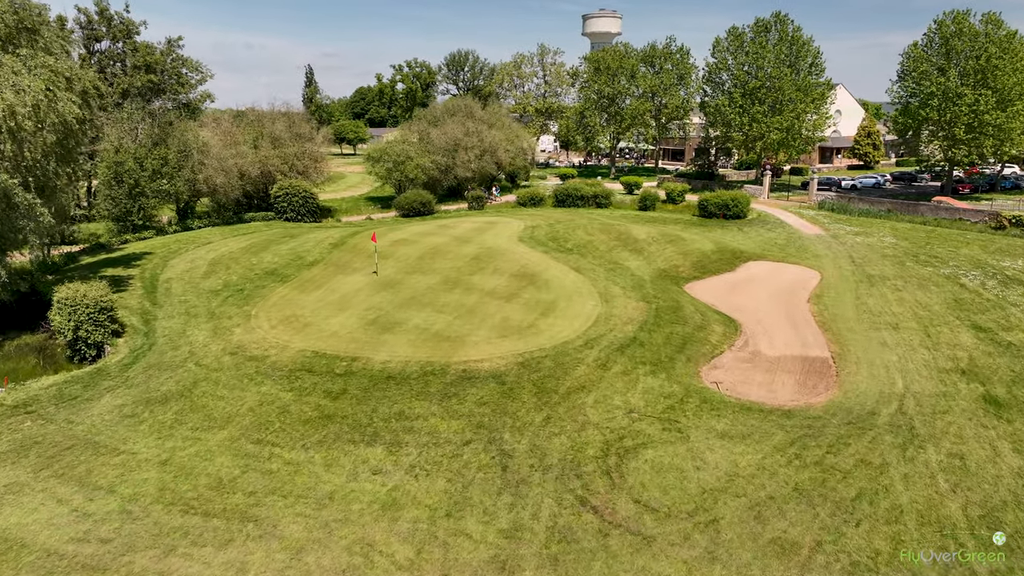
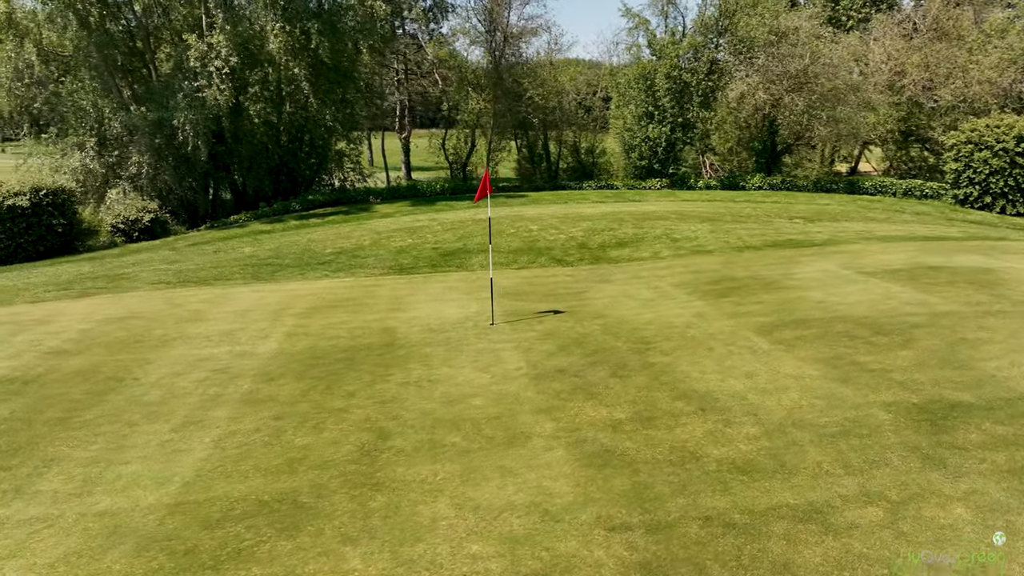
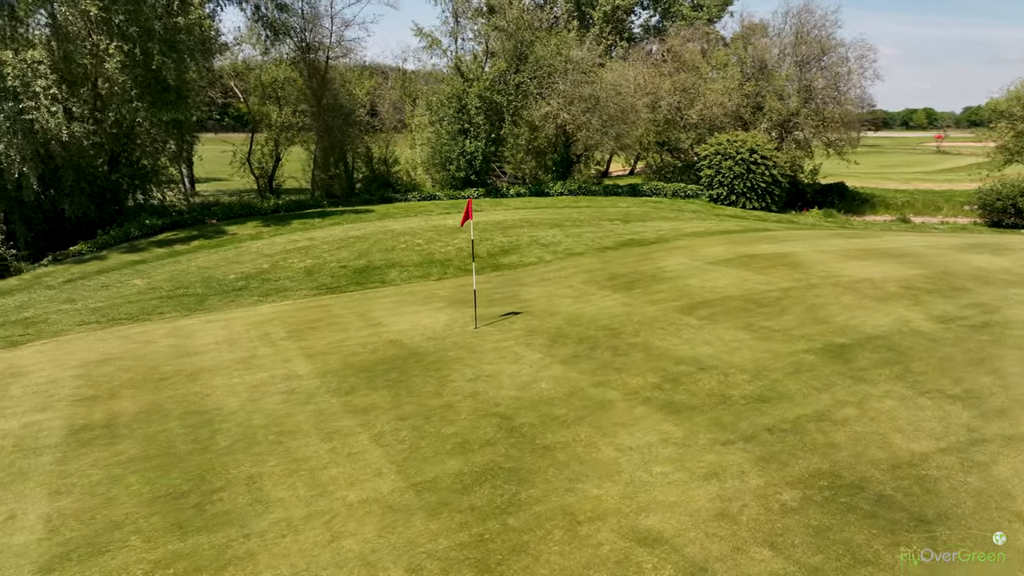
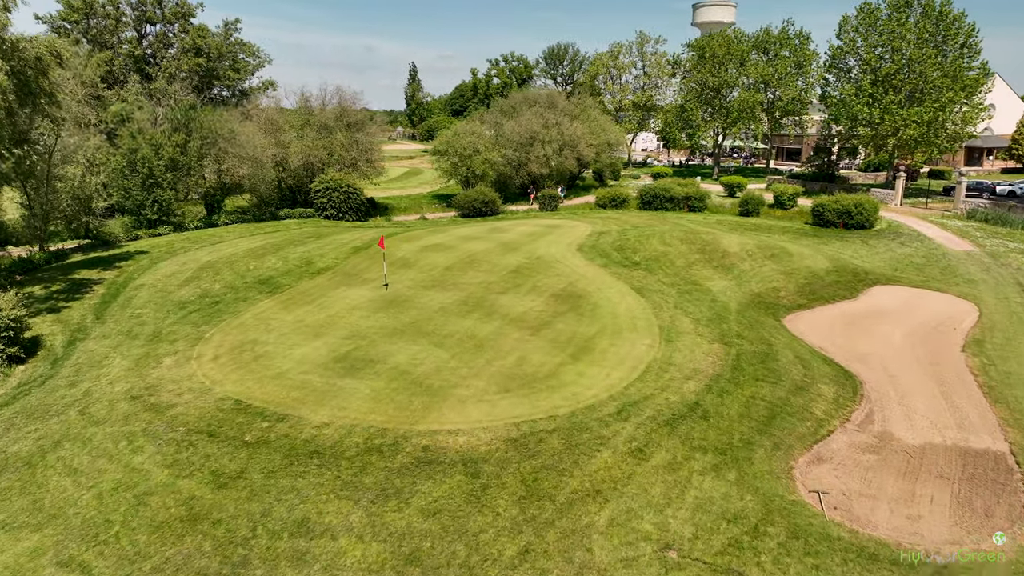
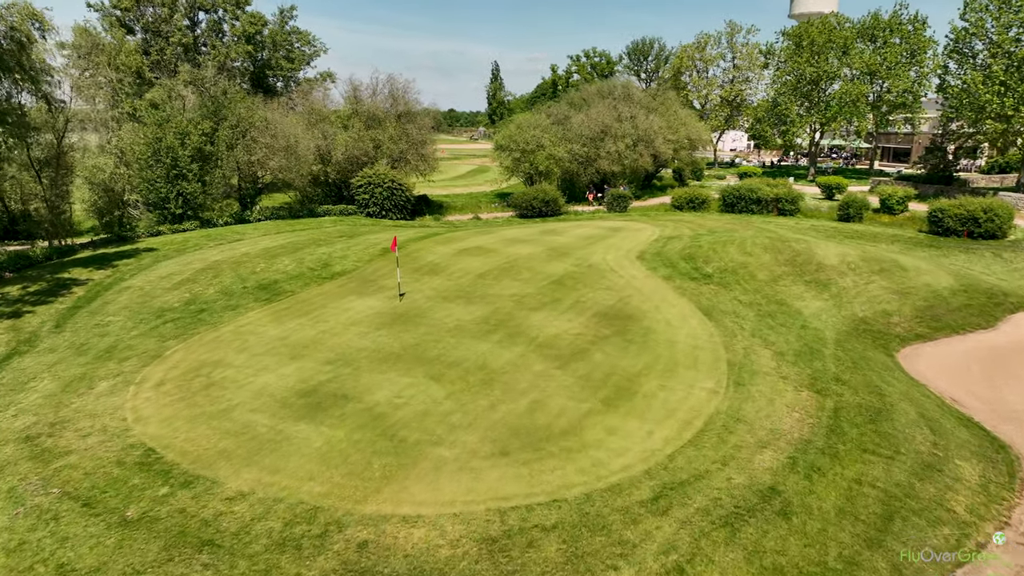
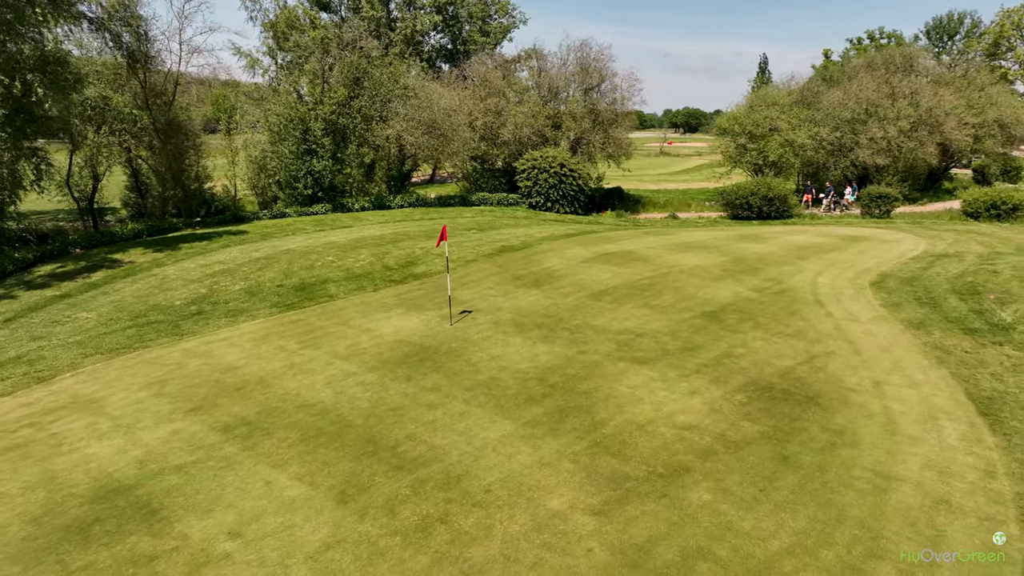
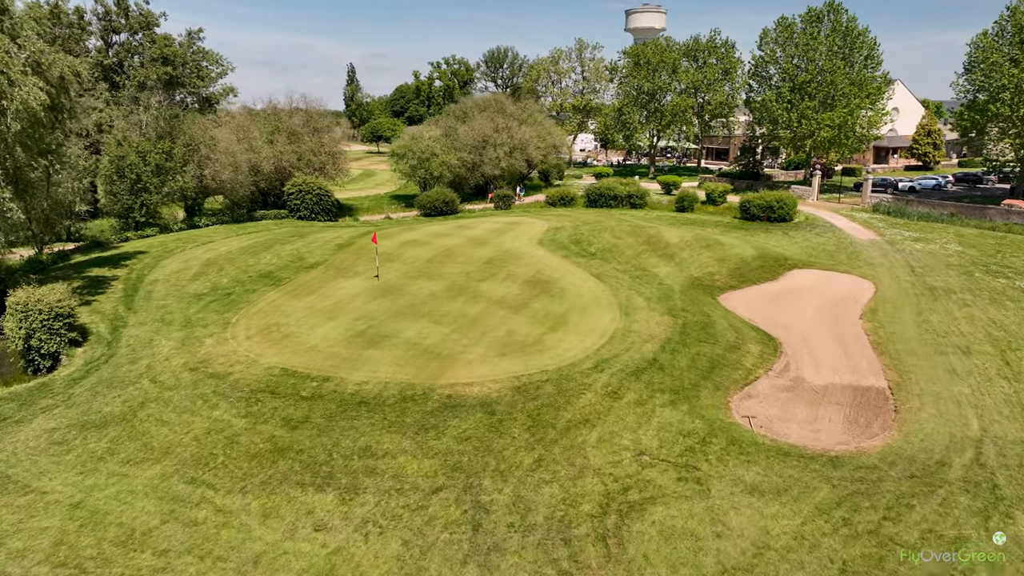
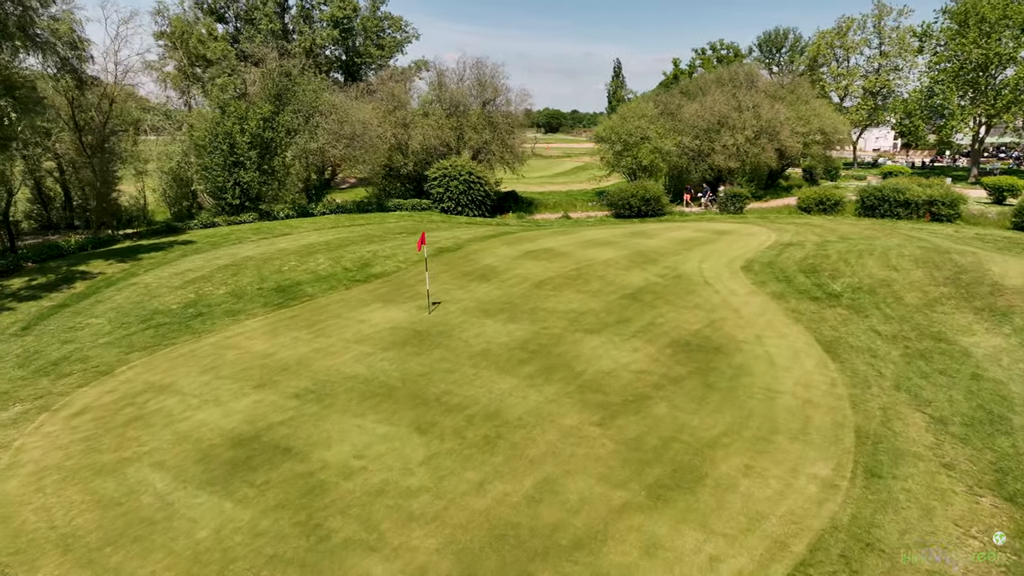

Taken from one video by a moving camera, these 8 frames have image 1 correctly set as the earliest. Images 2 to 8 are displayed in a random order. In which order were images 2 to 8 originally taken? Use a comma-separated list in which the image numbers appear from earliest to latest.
7, 4, 5, 8, 6, 3, 2
